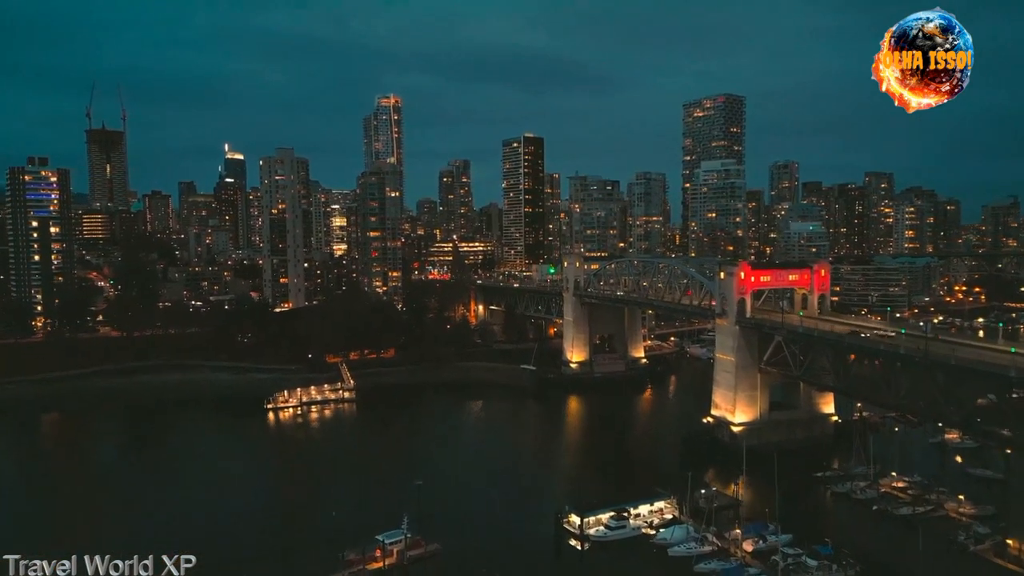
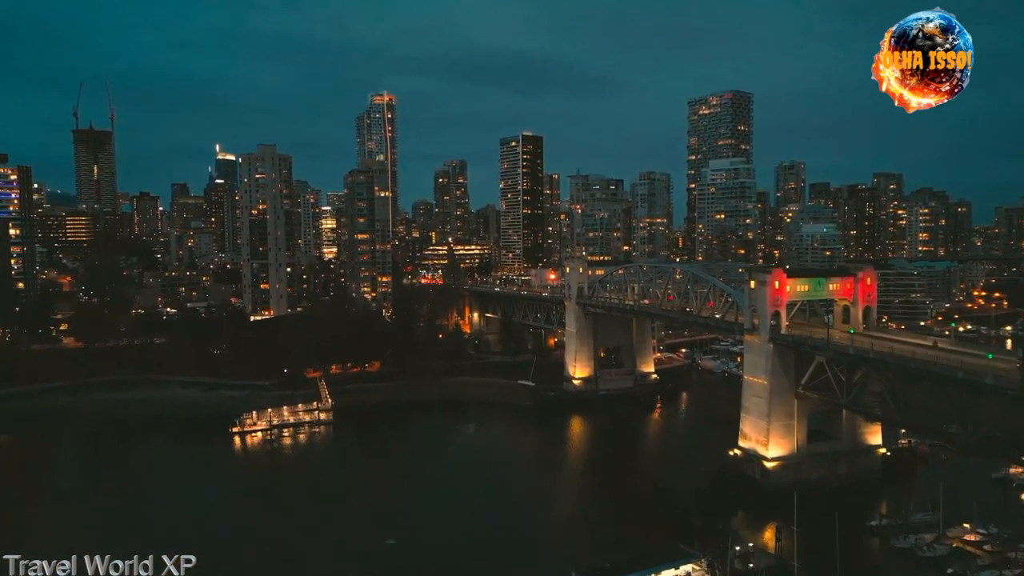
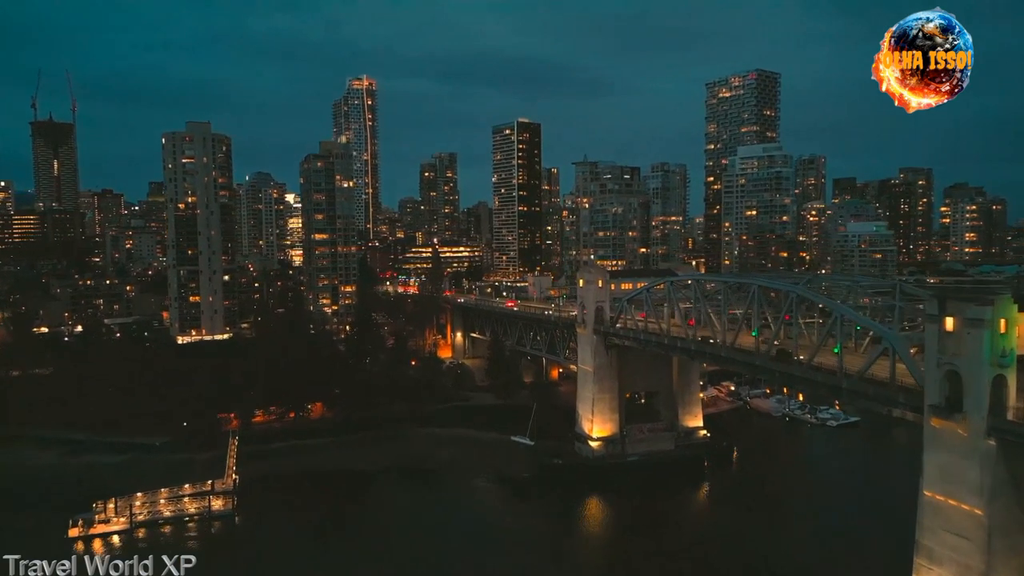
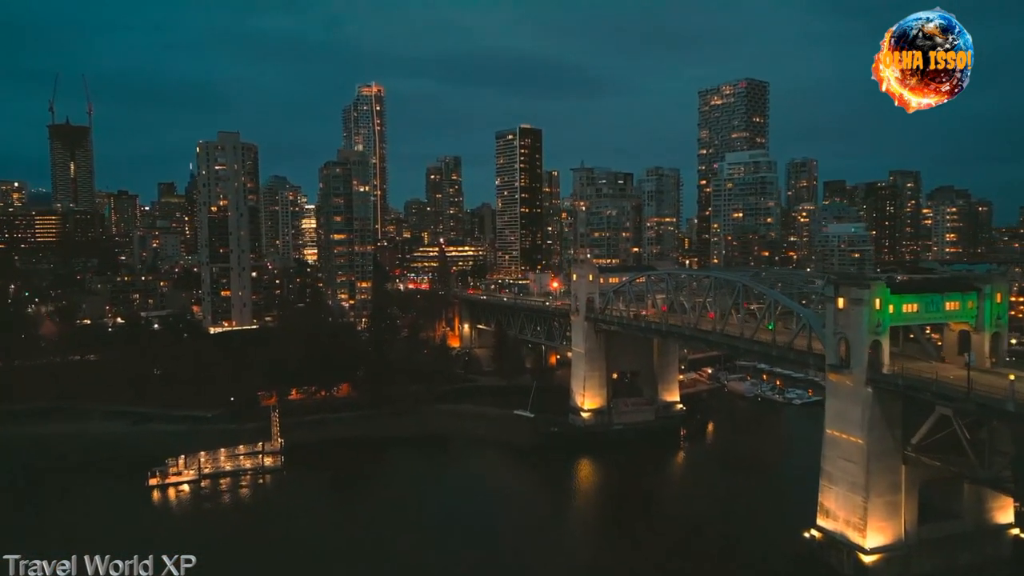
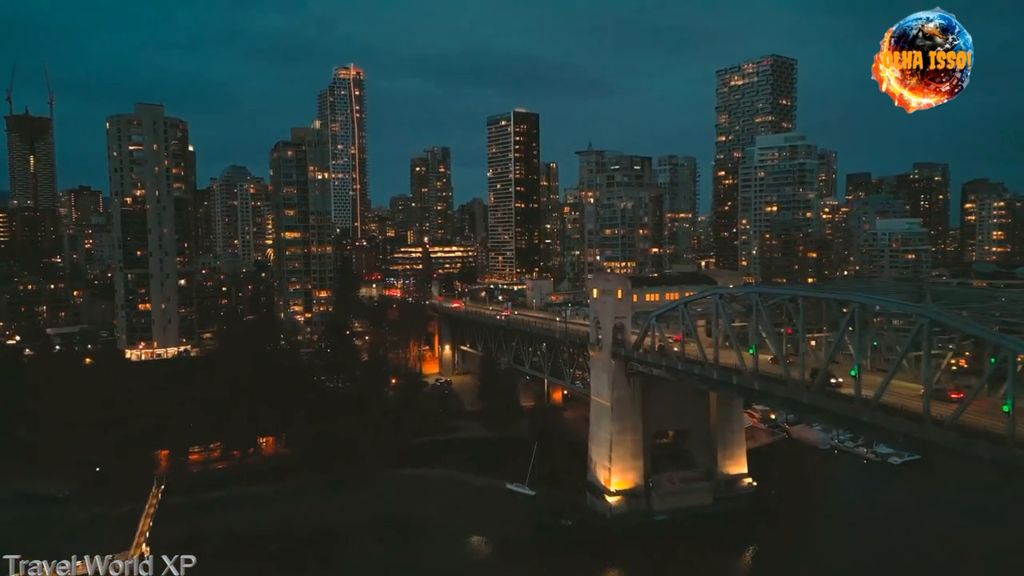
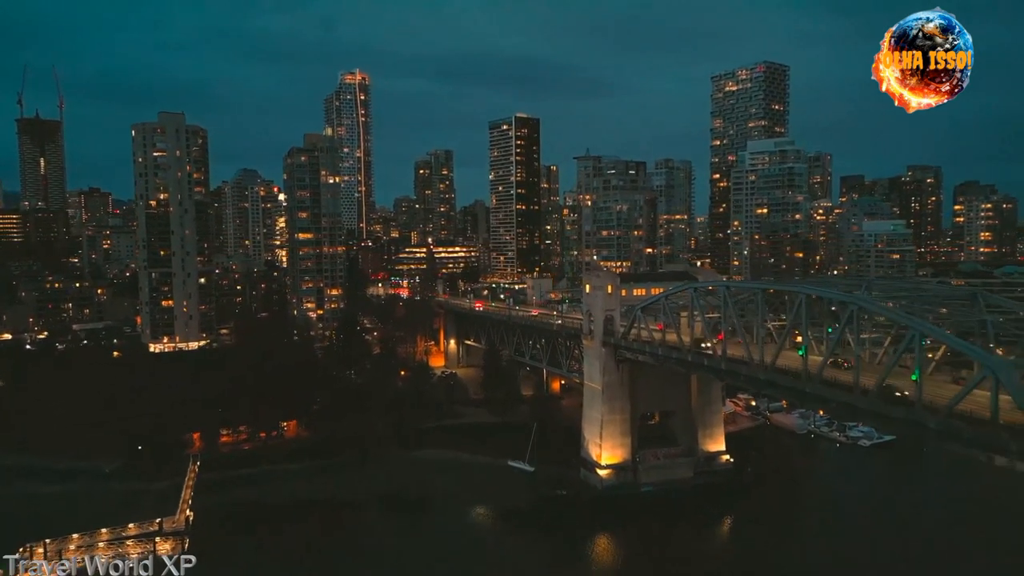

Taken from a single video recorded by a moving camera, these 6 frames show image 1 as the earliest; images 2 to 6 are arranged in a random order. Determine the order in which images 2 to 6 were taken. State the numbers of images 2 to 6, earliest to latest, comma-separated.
2, 4, 3, 6, 5
